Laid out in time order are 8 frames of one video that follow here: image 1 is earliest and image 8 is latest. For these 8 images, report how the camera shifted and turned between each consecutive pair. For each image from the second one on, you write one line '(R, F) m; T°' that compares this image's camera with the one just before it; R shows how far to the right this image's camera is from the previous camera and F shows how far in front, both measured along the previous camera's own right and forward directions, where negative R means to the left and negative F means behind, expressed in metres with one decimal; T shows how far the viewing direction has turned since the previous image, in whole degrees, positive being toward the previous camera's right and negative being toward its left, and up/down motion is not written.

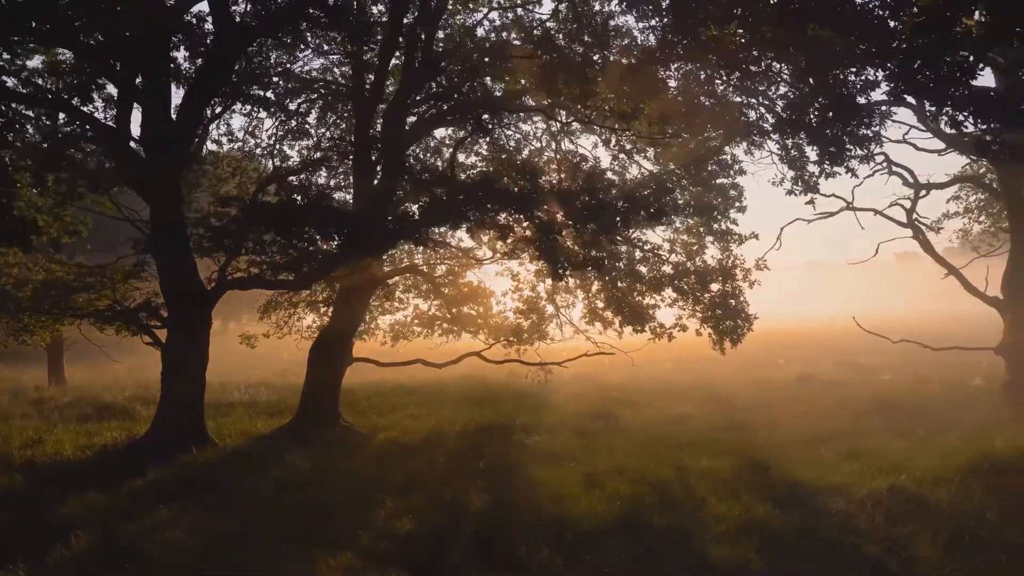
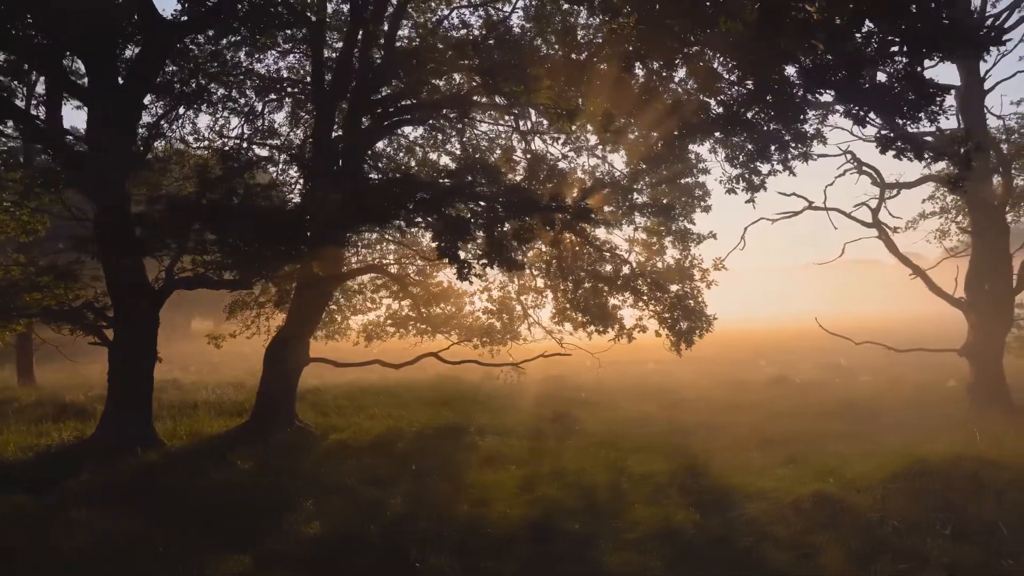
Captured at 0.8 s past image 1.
(+0.5, +0.1) m; 0°
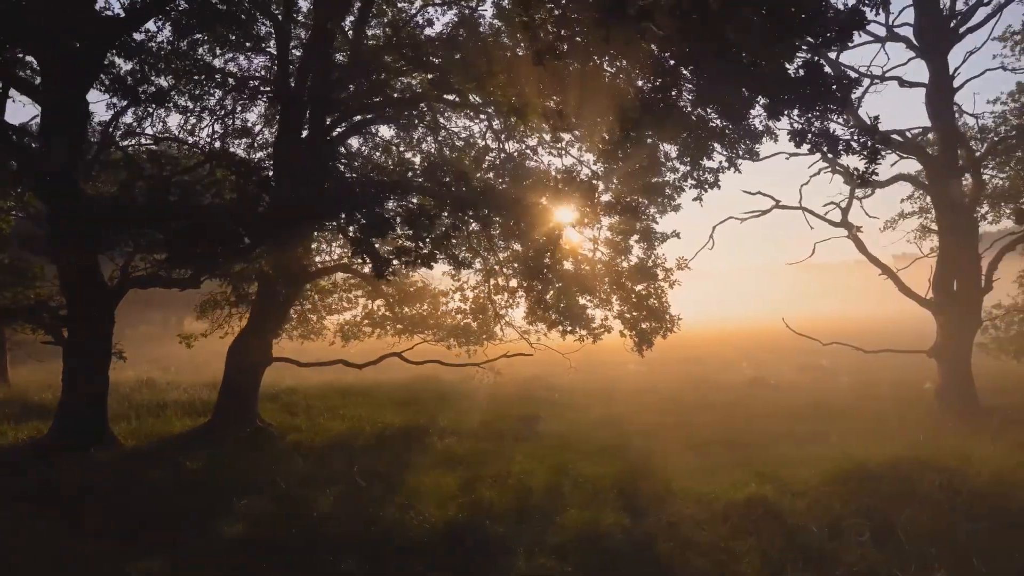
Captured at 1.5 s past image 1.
(+0.4, +0.1) m; 0°
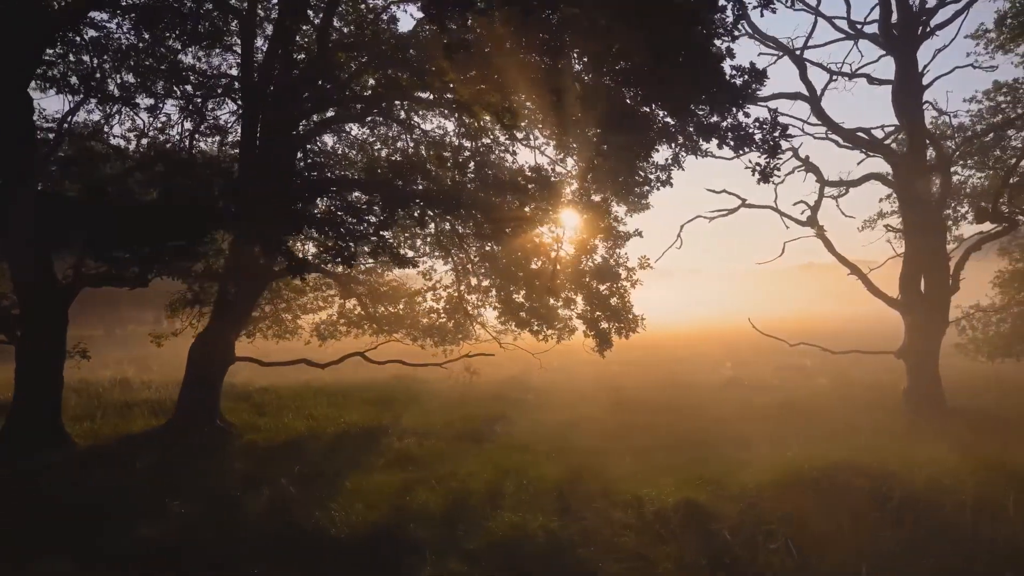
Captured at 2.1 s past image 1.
(+0.4, +0.1) m; 0°
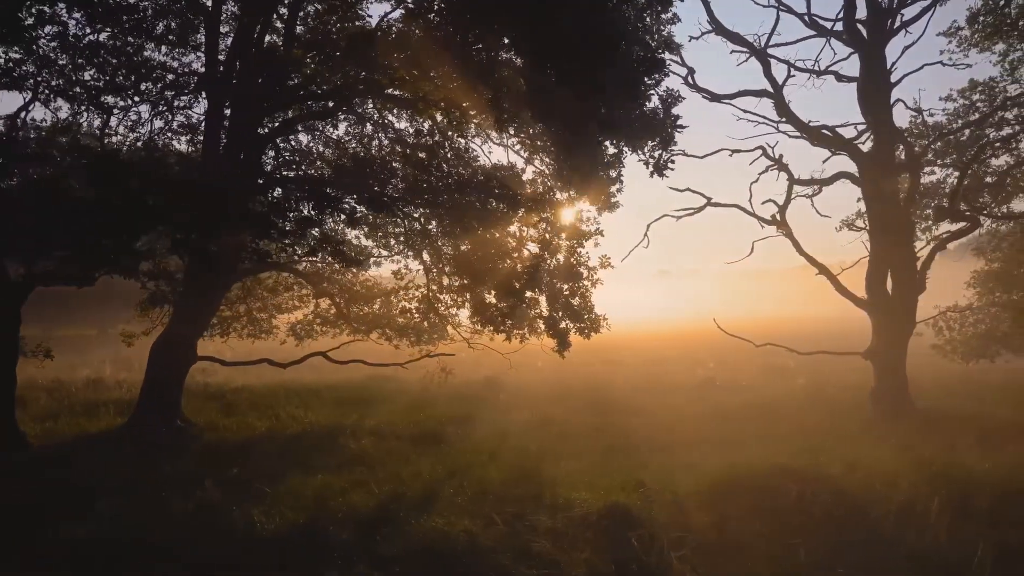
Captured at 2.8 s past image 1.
(+0.4, +0.1) m; 0°
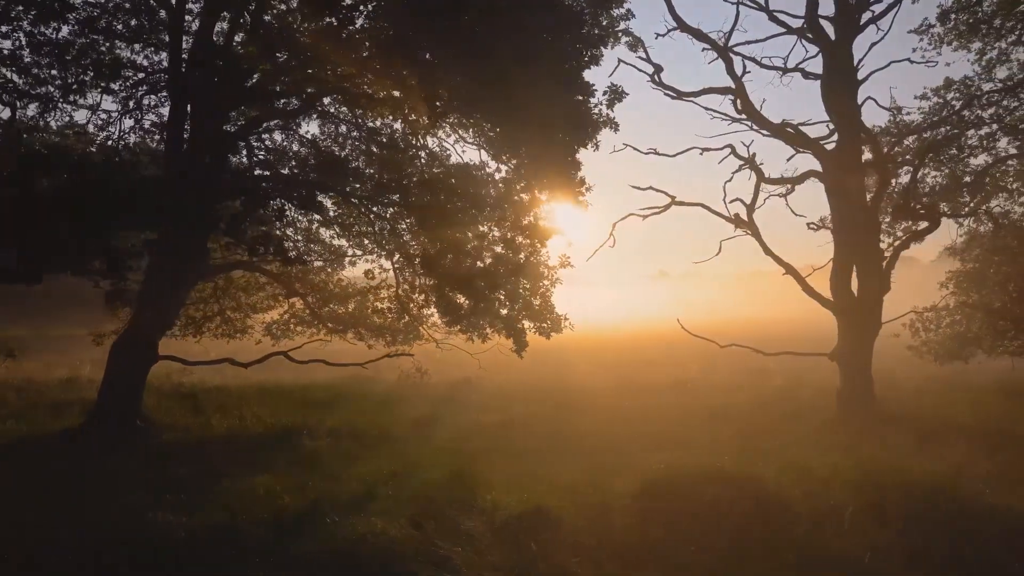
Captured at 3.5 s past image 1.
(+0.4, +0.1) m; 0°
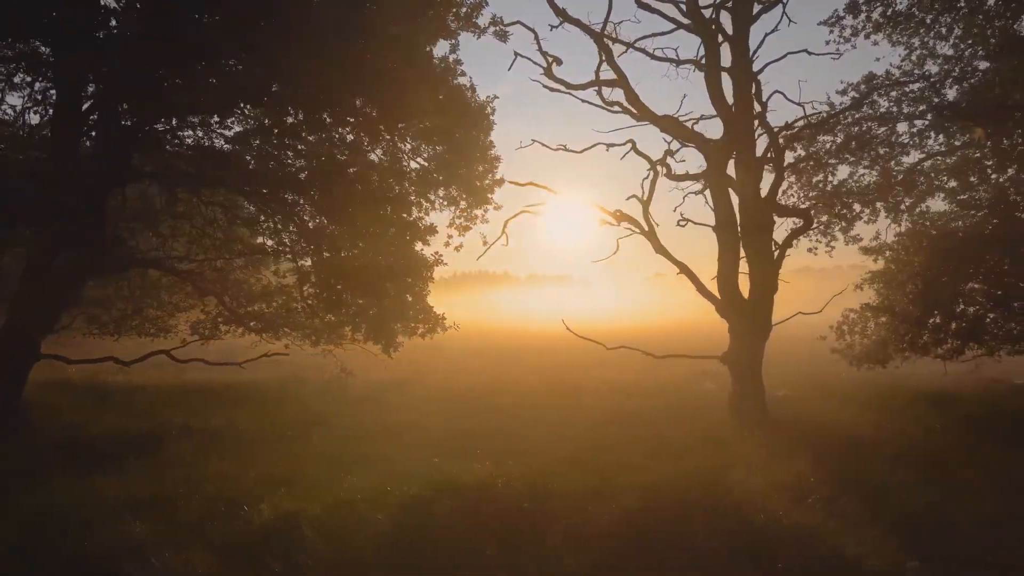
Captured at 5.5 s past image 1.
(+1.4, +0.4) m; -1°
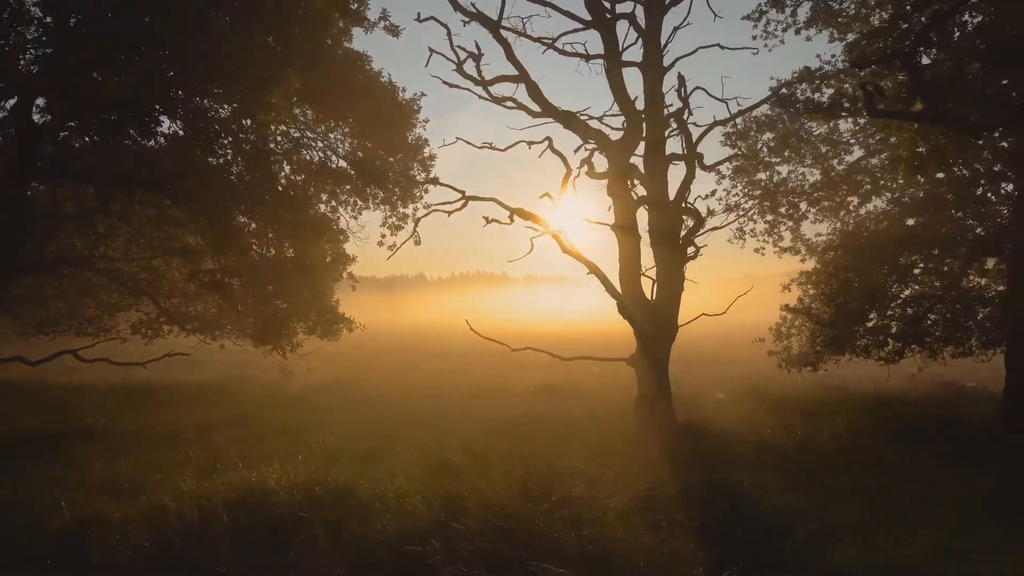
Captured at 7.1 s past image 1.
(+0.8, +0.2) m; 0°
